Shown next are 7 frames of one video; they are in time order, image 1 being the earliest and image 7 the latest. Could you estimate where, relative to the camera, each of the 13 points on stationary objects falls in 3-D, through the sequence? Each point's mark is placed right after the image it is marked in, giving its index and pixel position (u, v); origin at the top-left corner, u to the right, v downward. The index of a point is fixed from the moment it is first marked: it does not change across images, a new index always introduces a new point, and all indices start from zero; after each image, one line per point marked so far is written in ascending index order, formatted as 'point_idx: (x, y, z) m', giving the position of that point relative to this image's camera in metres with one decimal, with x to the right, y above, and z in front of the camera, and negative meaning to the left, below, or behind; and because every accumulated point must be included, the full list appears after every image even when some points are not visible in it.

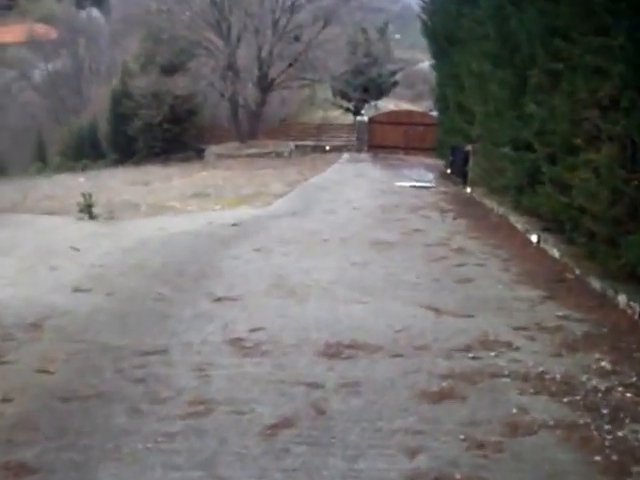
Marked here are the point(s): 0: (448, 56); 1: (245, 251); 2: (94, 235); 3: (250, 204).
0: (+2.3, +3.2, +14.3) m
1: (-0.8, -0.1, +8.5) m
2: (-2.6, 0.0, +9.2) m
3: (-1.1, +0.6, +13.2) m
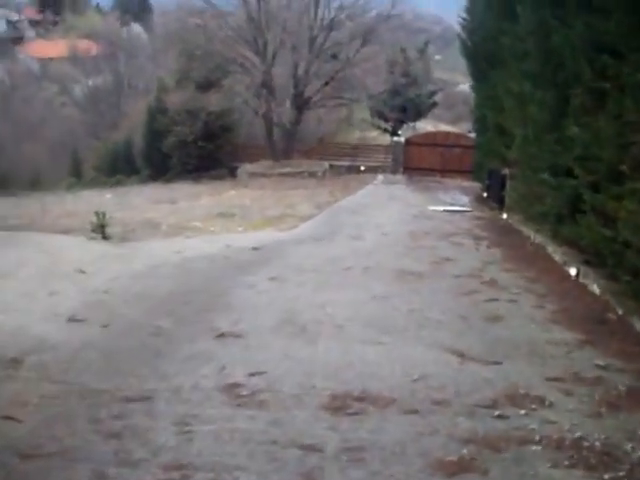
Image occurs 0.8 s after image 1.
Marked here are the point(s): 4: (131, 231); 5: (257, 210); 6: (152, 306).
0: (+2.8, +2.8, +13.6) m
1: (-0.6, -0.4, +7.9) m
2: (-2.3, -0.2, +8.7) m
3: (-0.7, +0.2, +12.6) m
4: (-2.7, +0.1, +11.7) m
5: (-1.1, +0.6, +14.9) m
6: (-1.4, -0.6, +6.7) m
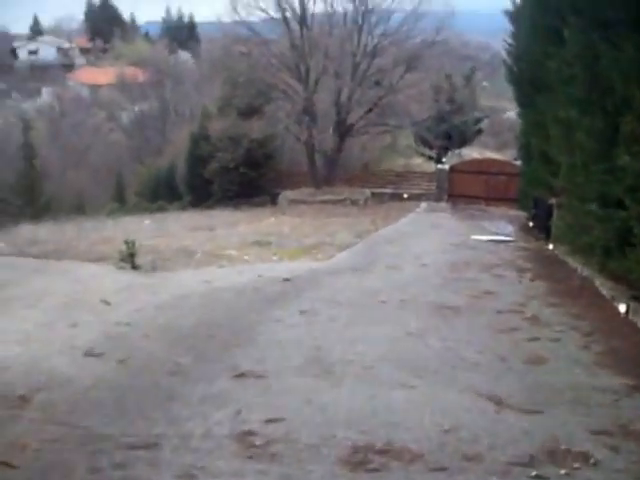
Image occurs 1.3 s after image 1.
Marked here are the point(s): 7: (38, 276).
0: (+3.4, +2.2, +13.2) m
1: (-0.3, -0.7, +7.6) m
2: (-2.0, -0.5, +8.5) m
3: (-0.1, -0.3, +12.3) m
4: (-2.2, -0.3, +11.5) m
5: (-0.5, 0.0, +14.6) m
6: (-1.2, -0.8, +6.4) m
7: (-3.1, -0.4, +8.8) m
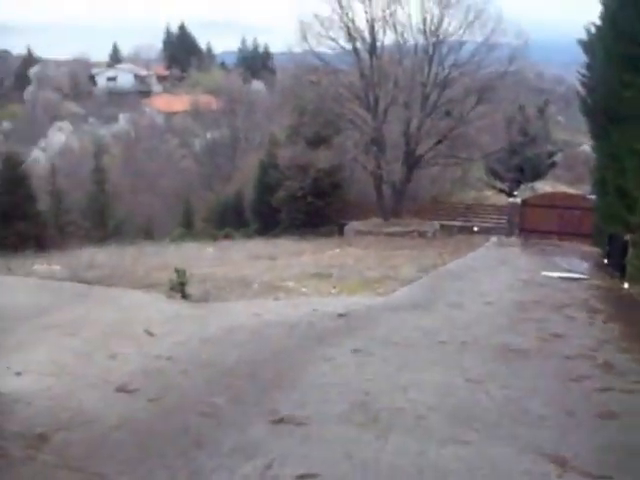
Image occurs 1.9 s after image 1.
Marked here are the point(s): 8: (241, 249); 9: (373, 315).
0: (+4.4, +1.6, +12.5) m
1: (+0.2, -1.0, +7.1) m
2: (-1.4, -0.8, +8.2) m
3: (+0.7, -0.7, +11.9) m
4: (-1.4, -0.7, +11.2) m
5: (+0.6, -0.5, +14.2) m
6: (-0.8, -1.0, +6.1) m
7: (-2.5, -0.7, +8.6) m
8: (-1.7, -0.2, +17.4) m
9: (+0.6, -0.8, +9.1) m
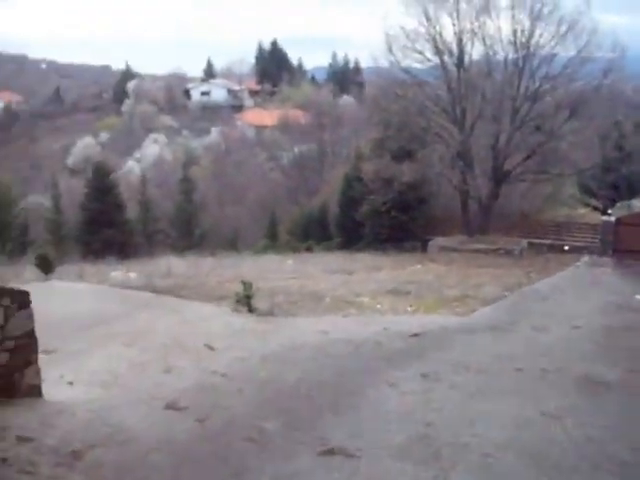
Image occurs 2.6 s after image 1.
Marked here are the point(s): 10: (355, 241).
0: (+5.6, +1.3, +11.6) m
1: (+0.7, -1.1, +6.6) m
2: (-0.8, -0.9, +7.9) m
3: (+1.8, -1.0, +11.3) m
4: (-0.4, -0.8, +10.9) m
5: (+1.9, -0.8, +13.6) m
6: (-0.4, -1.1, +5.7) m
7: (-1.8, -0.8, +8.4) m
8: (-0.1, -0.5, +17.1) m
9: (+1.3, -1.0, +8.6) m
10: (+1.1, 0.0, +20.6) m
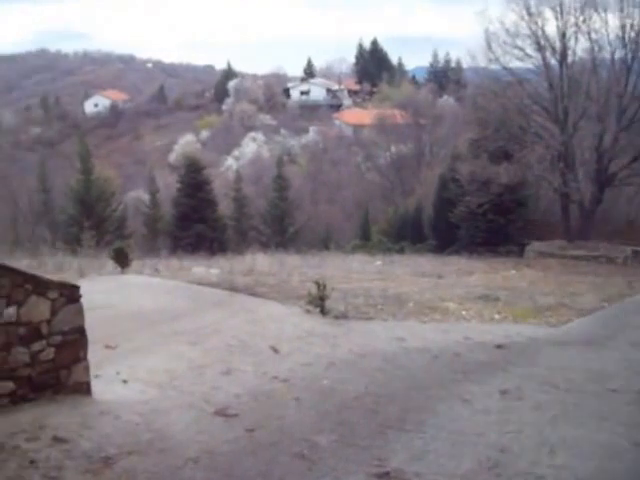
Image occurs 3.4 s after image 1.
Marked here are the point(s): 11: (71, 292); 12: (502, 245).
0: (+6.7, +1.1, +10.4) m
1: (+1.2, -1.1, +6.1) m
2: (-0.1, -0.9, +7.5) m
3: (+2.8, -1.0, +10.6) m
4: (+0.6, -0.8, +10.4) m
5: (+3.2, -0.9, +12.9) m
6: (0.0, -1.1, +5.3) m
7: (-1.0, -0.7, +8.2) m
8: (+1.7, -0.5, +16.6) m
9: (+2.1, -1.1, +7.9) m
10: (+3.3, -0.1, +19.9) m
11: (-1.5, -0.3, +5.0) m
12: (+4.1, -0.1, +18.3) m
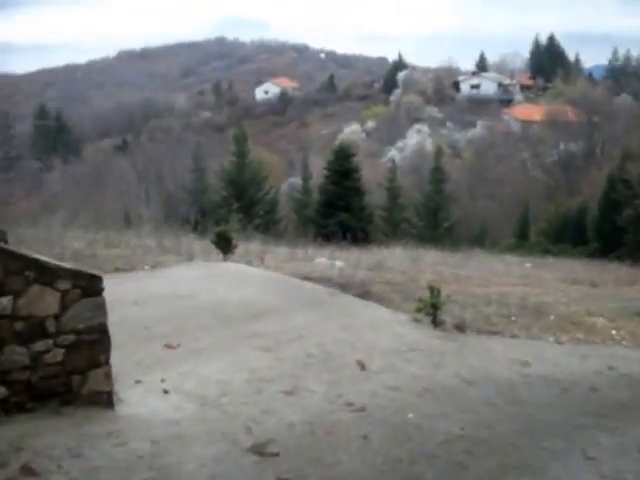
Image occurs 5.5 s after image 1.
0: (+8.1, +0.7, +7.8) m
1: (+1.7, -1.2, +4.6) m
2: (+0.7, -0.9, +6.3) m
3: (+4.2, -1.2, +8.7) m
4: (+2.0, -0.9, +9.0) m
5: (+5.0, -1.0, +10.9) m
6: (+0.4, -1.1, +4.1) m
7: (-0.1, -0.7, +7.1) m
8: (+4.3, -0.5, +14.8) m
9: (+2.9, -1.2, +6.3) m
10: (+6.5, -0.2, +17.7) m
11: (-1.2, -0.2, +4.1) m
12: (+7.0, -0.3, +16.0) m
